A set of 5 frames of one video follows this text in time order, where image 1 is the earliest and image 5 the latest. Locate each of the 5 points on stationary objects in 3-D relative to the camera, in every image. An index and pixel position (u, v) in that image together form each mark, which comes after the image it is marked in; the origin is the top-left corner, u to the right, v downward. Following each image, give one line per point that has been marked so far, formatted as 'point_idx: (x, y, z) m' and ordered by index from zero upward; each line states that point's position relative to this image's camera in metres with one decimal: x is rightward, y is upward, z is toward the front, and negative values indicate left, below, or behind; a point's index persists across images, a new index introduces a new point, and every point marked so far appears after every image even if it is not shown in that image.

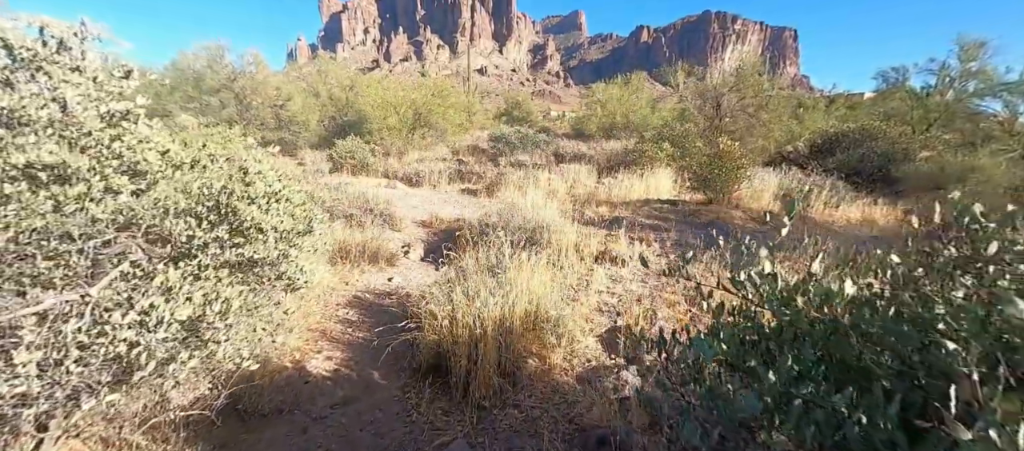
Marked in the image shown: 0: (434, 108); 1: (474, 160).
0: (-2.8, +4.2, +15.0) m
1: (-1.2, +2.0, +12.4) m
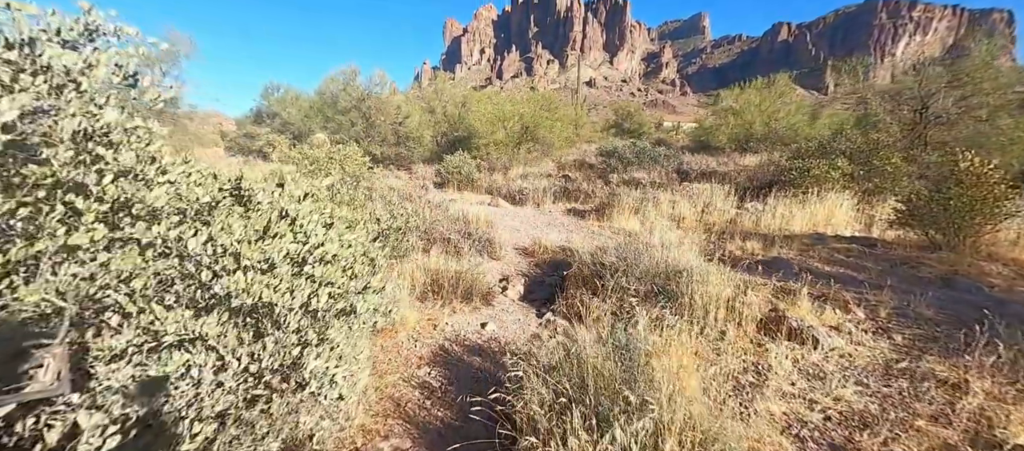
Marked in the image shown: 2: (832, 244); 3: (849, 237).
0: (+1.1, +3.6, +14.5) m
1: (+1.9, +1.4, +11.5) m
2: (+3.9, -0.2, +5.1) m
3: (+4.3, -0.1, +5.4) m
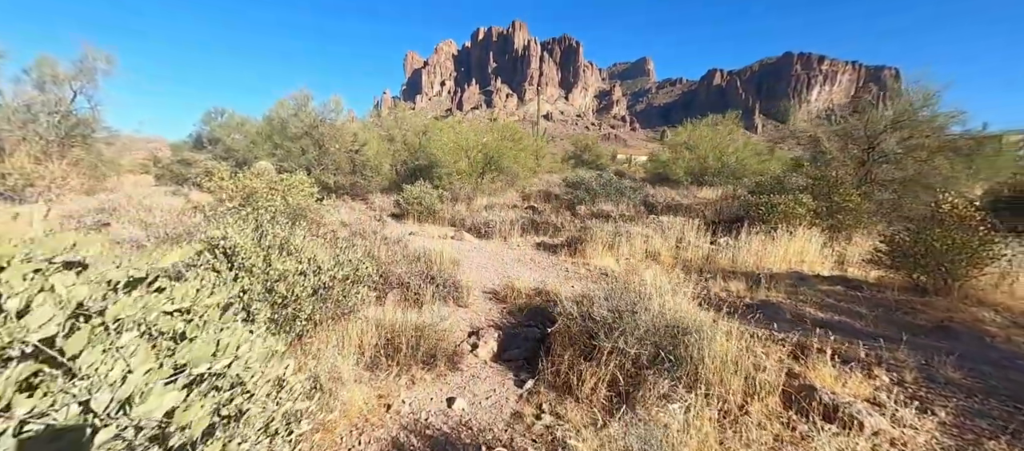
0: (-0.2, +2.5, +14.2) m
1: (+0.9, +0.5, +11.2) m
2: (+3.6, -0.7, +4.9) m
3: (+4.0, -0.6, +5.2) m
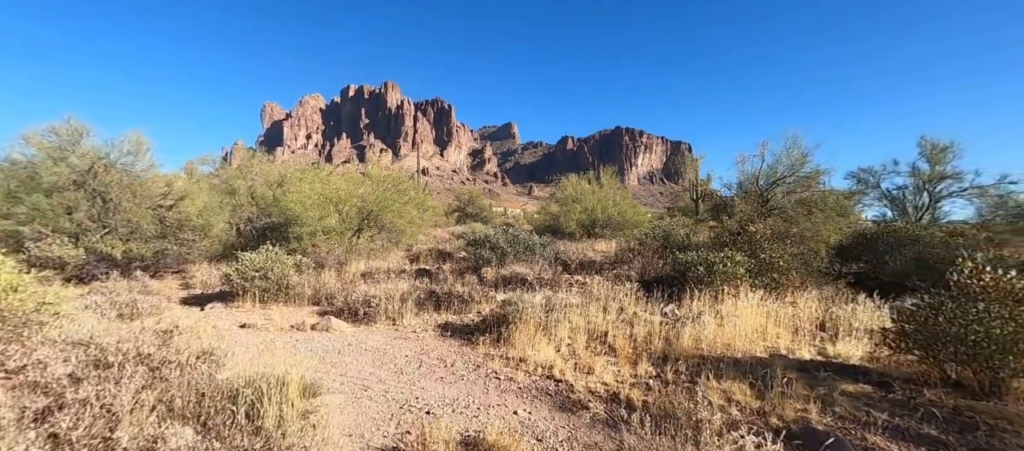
0: (-3.5, +0.6, +11.8) m
1: (-1.5, -1.0, +9.1) m
2: (+2.8, -1.3, +3.7) m
3: (+3.1, -1.3, +4.1) m
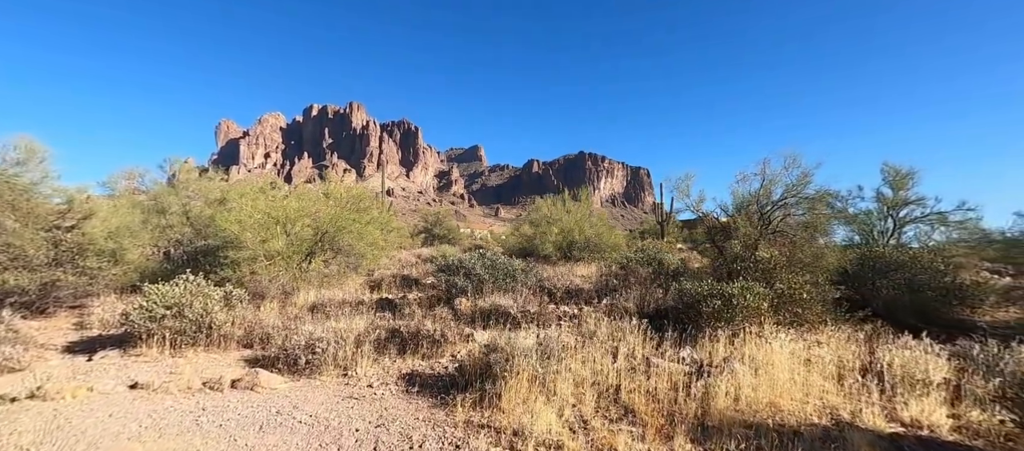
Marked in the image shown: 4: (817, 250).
0: (-4.1, 0.0, +10.4) m
1: (-1.9, -1.5, +7.7) m
2: (+2.8, -1.5, +2.7) m
3: (+3.1, -1.5, +3.1) m
4: (+5.7, -0.5, +7.7) m
